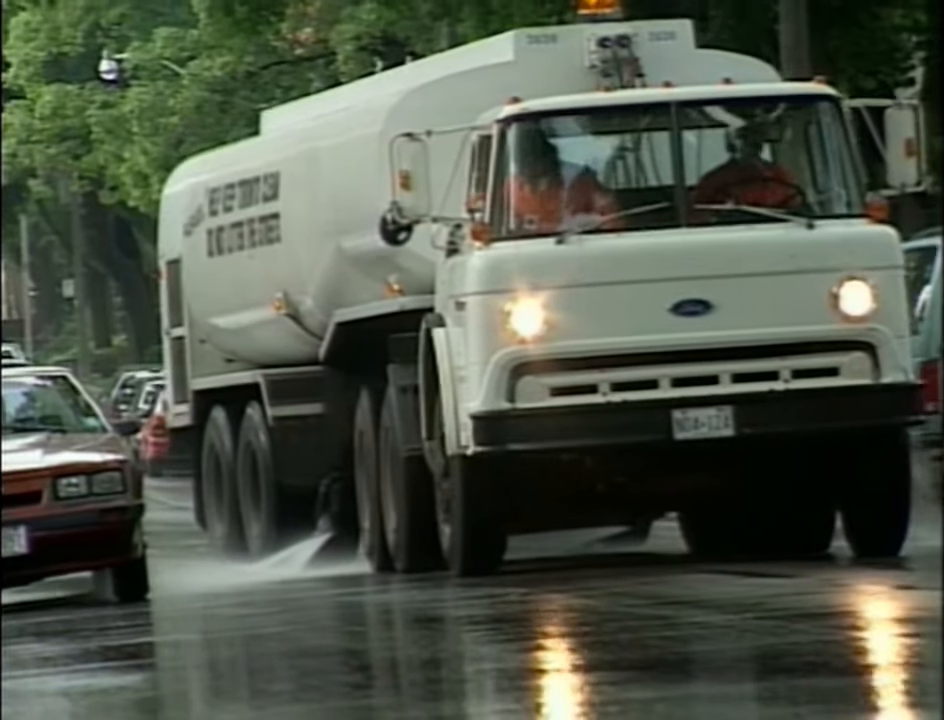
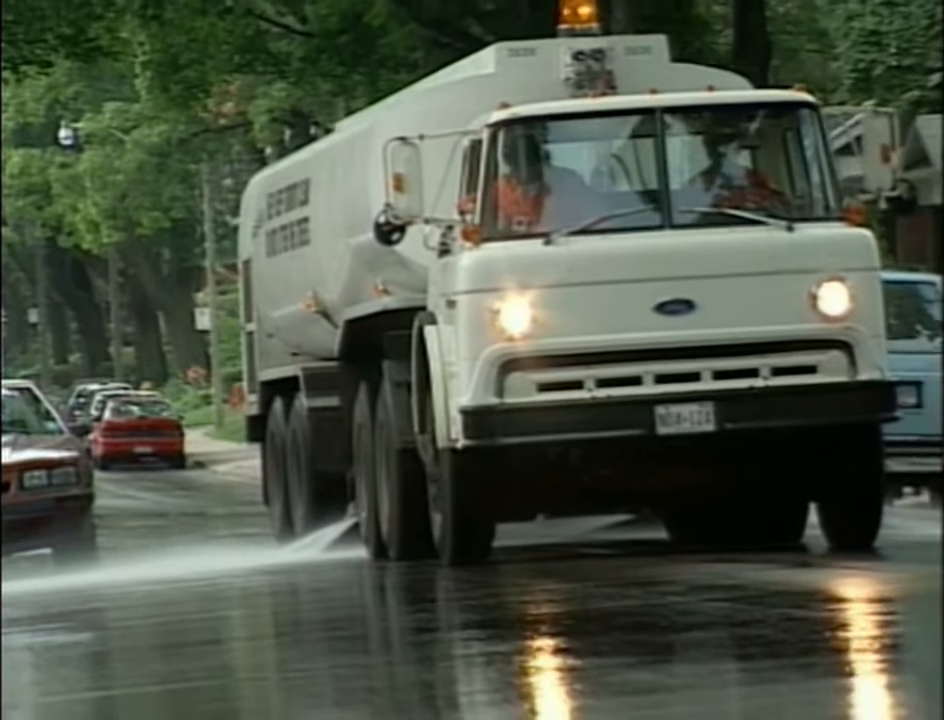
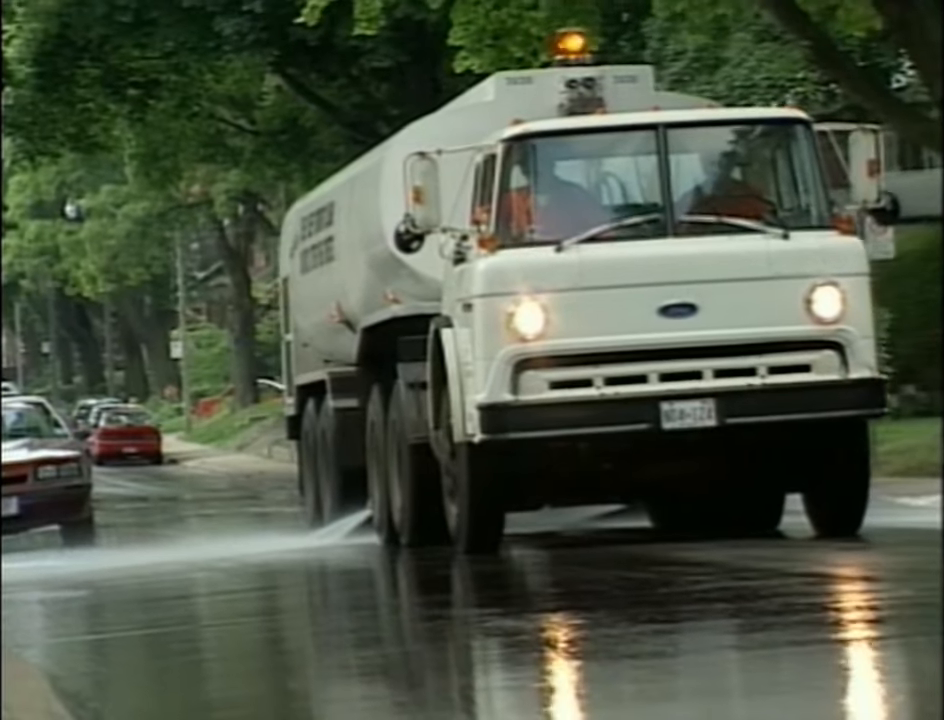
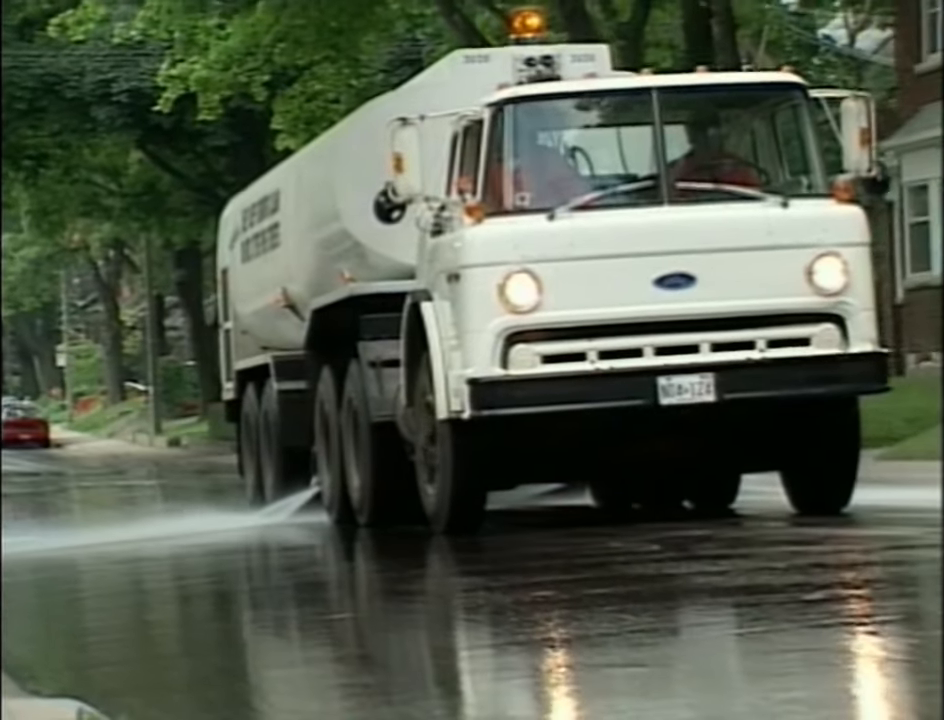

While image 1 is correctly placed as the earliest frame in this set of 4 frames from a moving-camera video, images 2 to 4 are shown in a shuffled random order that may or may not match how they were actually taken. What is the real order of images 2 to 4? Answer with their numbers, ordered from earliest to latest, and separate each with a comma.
2, 3, 4
